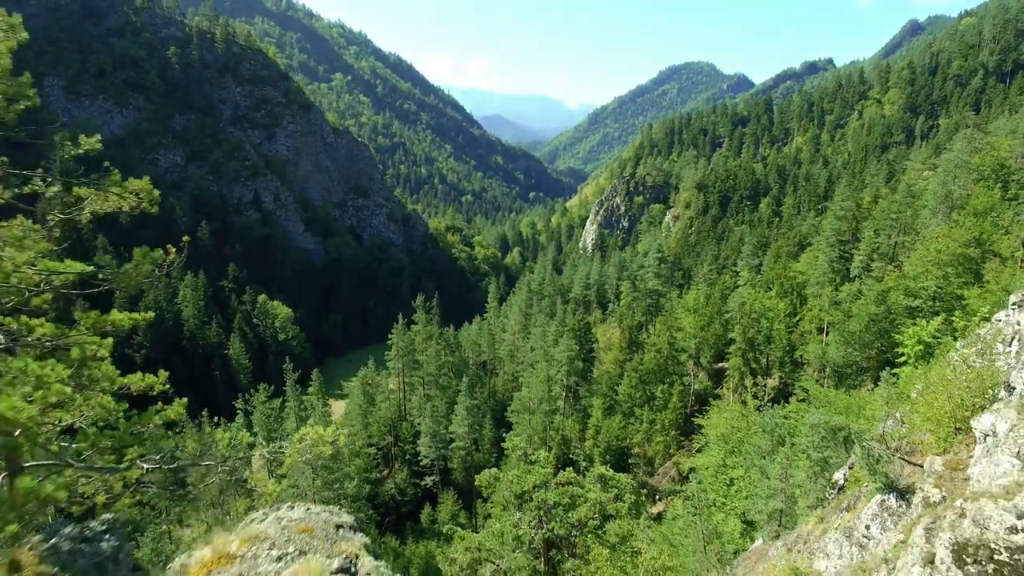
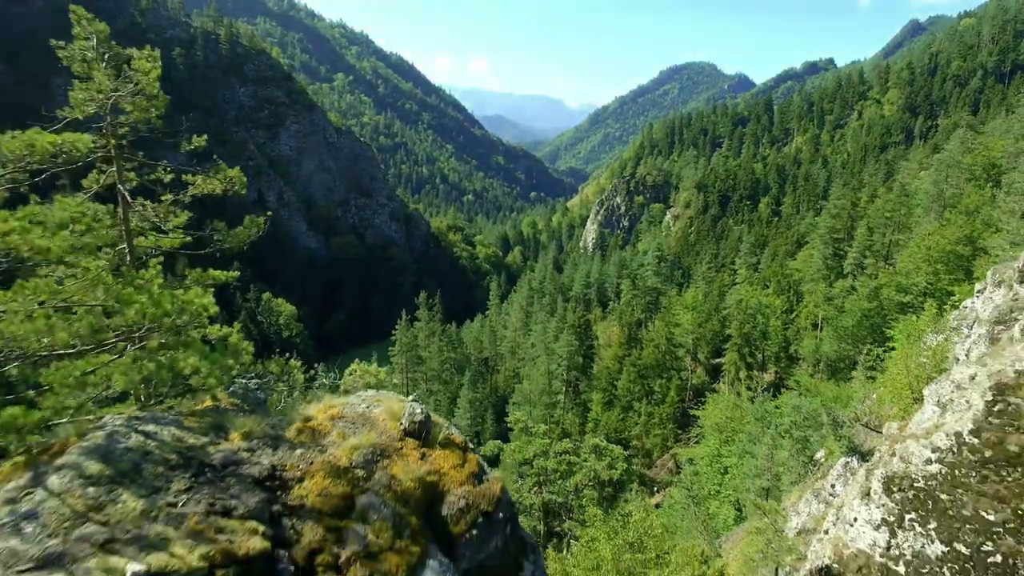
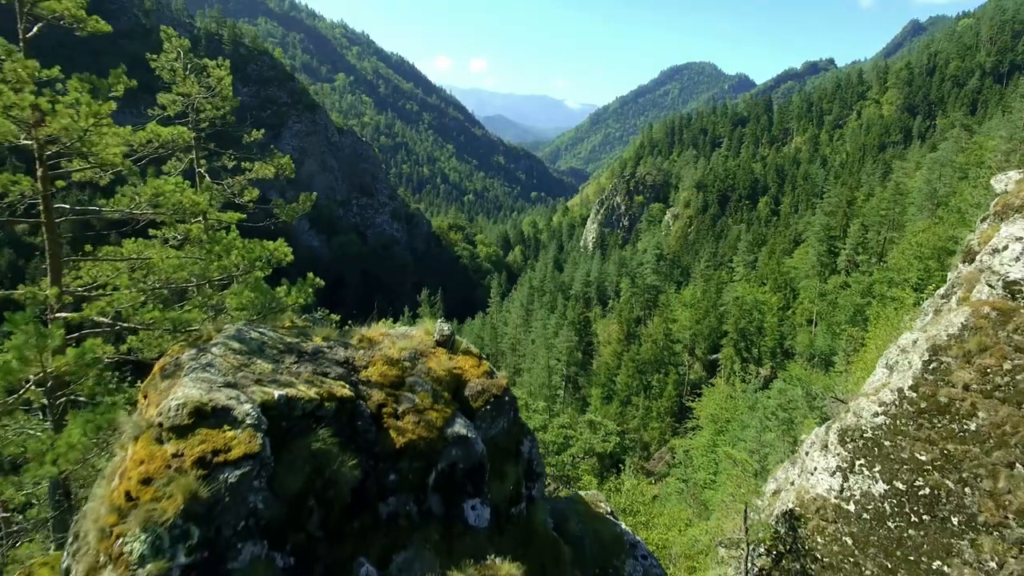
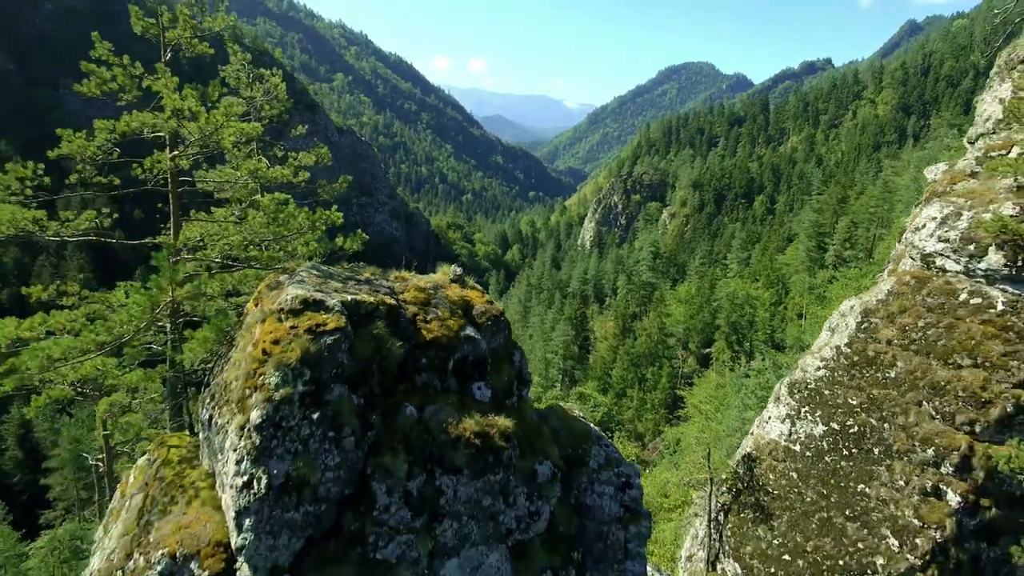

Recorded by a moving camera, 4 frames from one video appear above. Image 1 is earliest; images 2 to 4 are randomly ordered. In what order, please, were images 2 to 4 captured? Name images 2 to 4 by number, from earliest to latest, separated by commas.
2, 3, 4
